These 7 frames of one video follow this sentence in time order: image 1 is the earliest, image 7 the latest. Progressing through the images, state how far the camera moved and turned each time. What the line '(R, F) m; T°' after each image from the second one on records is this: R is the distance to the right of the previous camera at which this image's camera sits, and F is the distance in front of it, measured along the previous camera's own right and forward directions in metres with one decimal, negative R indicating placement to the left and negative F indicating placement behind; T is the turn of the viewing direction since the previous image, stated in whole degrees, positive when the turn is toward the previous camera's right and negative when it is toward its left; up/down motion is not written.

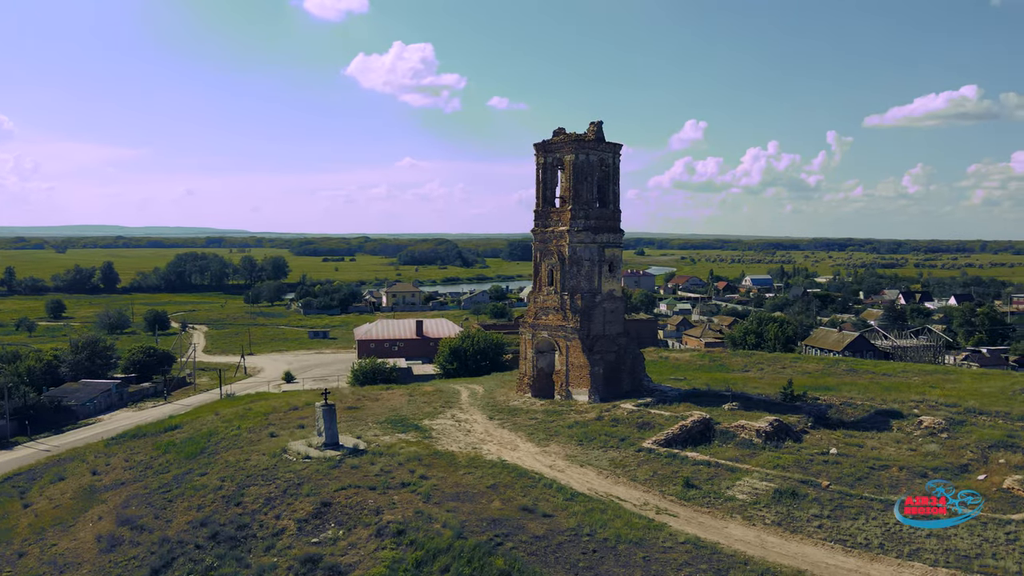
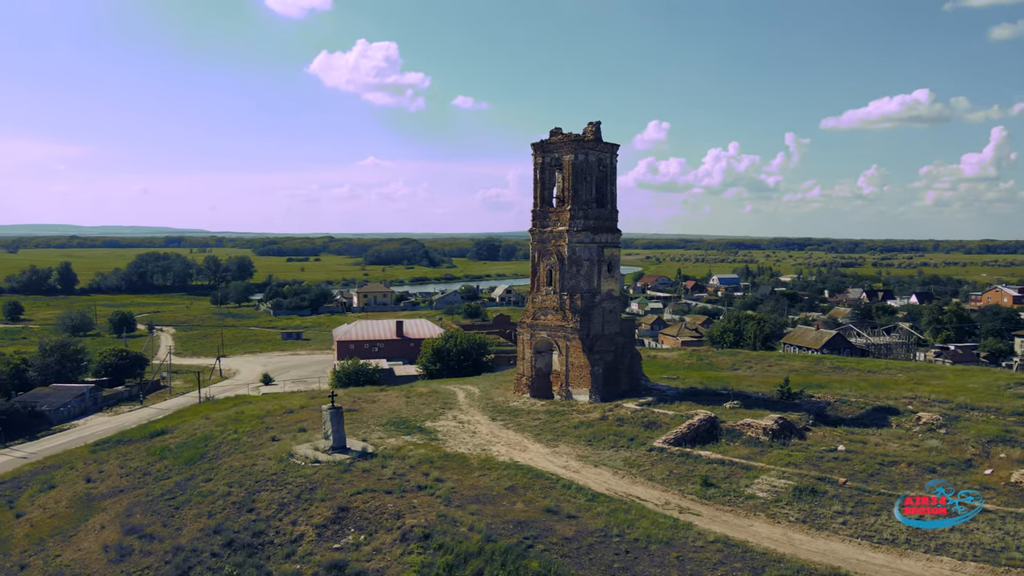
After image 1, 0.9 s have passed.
(-1.0, +0.1) m; +2°
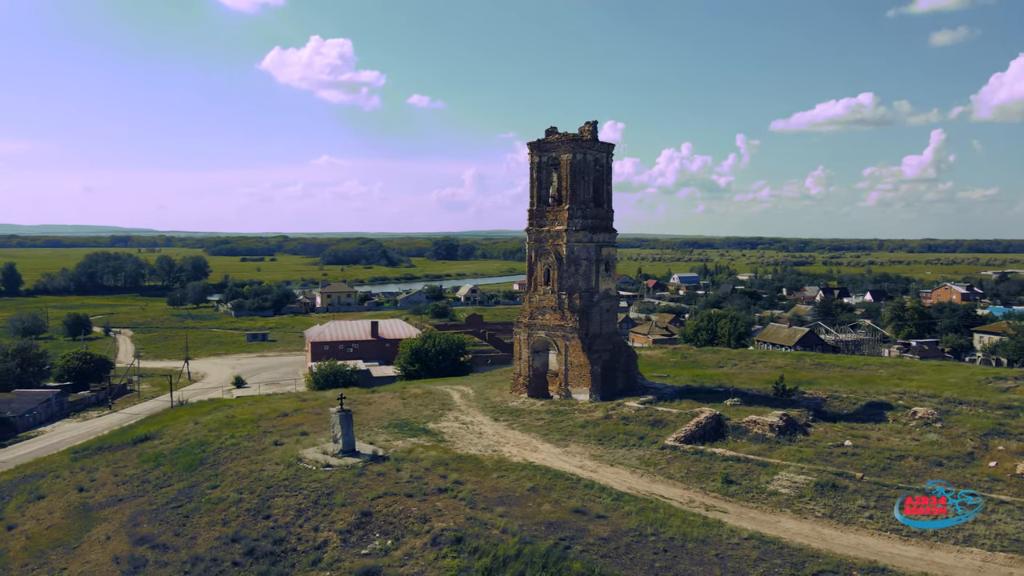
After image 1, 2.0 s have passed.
(-1.2, +0.2) m; +3°
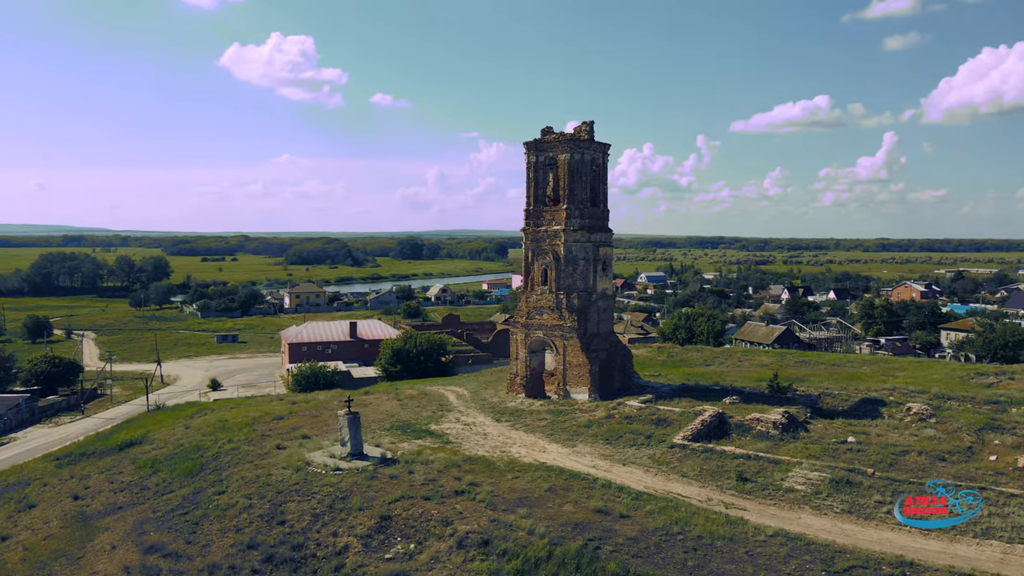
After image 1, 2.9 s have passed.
(-0.9, +0.1) m; +2°
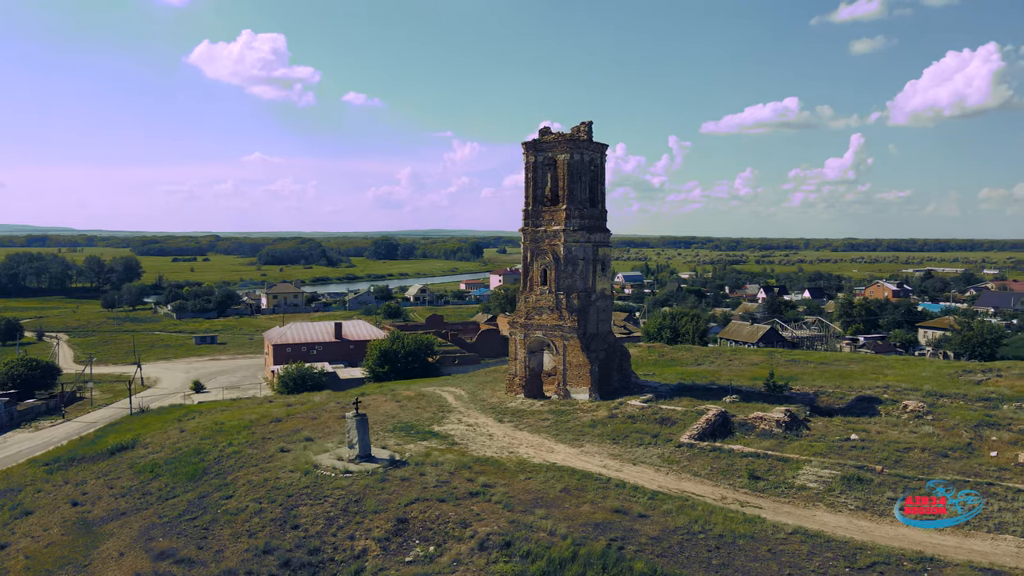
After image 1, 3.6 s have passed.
(-0.7, 0.0) m; +2°
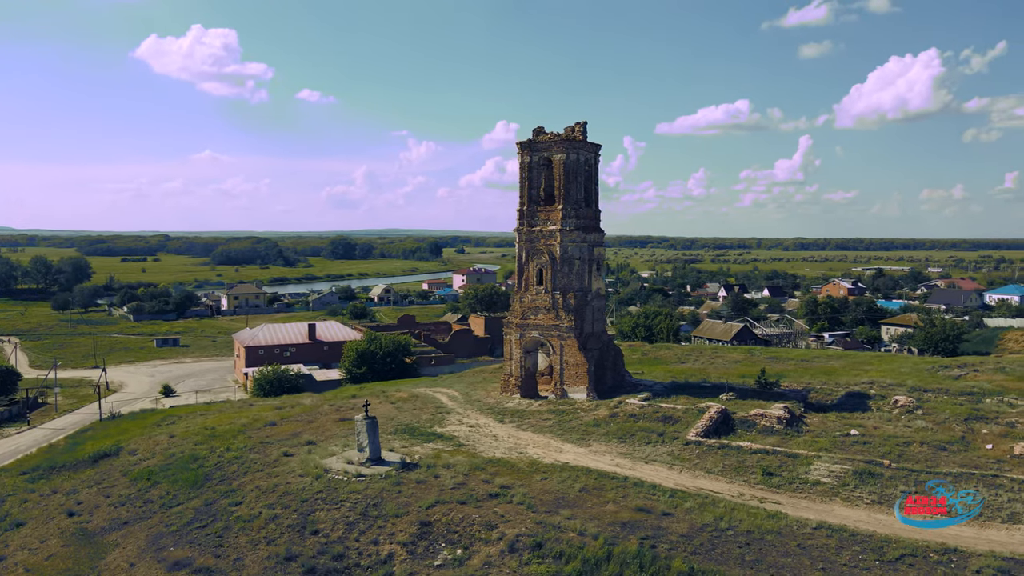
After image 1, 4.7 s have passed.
(-1.1, +0.1) m; +3°
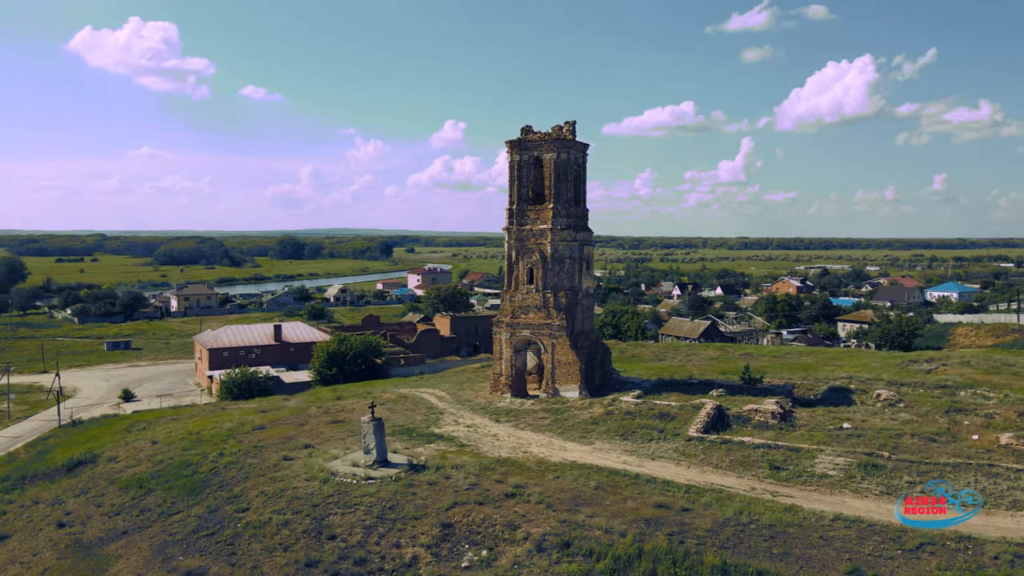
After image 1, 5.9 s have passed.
(-1.2, +0.1) m; +3°
